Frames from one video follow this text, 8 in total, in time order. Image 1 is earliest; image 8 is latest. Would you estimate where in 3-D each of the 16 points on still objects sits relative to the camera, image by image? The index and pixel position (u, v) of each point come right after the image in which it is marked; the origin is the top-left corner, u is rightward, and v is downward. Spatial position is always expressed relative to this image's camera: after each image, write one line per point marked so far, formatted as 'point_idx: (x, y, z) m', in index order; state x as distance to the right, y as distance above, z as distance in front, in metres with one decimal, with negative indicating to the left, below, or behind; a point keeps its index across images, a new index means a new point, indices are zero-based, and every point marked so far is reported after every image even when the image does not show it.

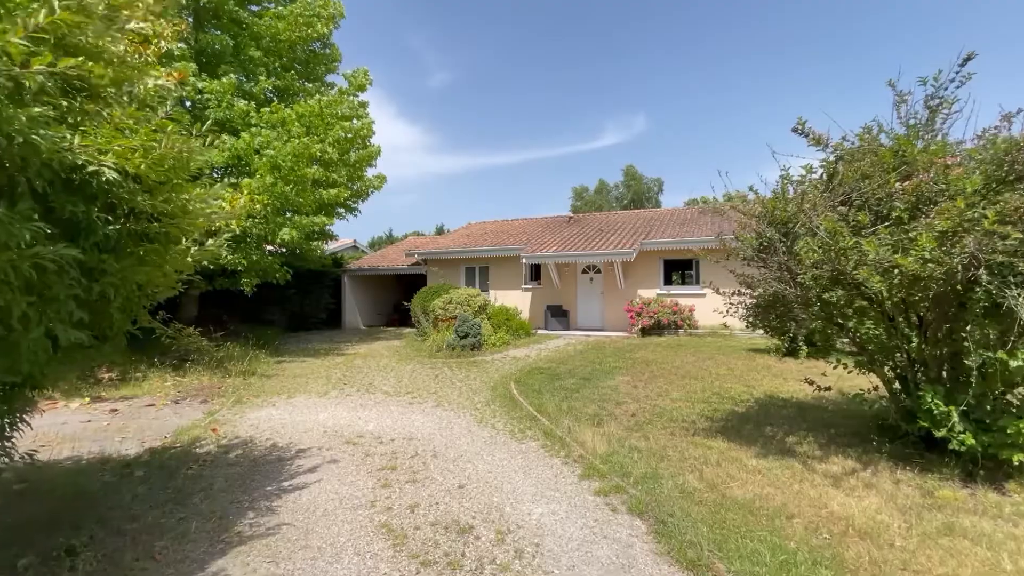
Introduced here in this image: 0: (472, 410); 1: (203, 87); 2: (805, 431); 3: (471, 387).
0: (-0.7, -2.1, +8.0) m
1: (-8.9, +5.8, +13.8) m
2: (+4.0, -1.9, +6.5) m
3: (-0.8, -2.1, +10.0) m
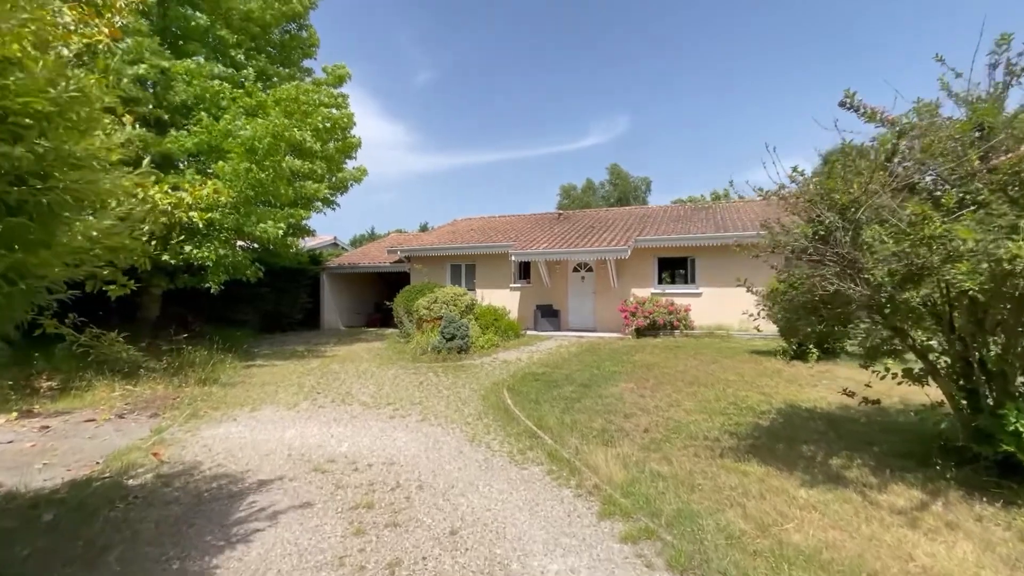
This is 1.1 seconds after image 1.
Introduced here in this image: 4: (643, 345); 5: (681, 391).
0: (-0.7, -2.0, +7.0) m
1: (-9.1, +5.8, +12.5) m
2: (+3.9, -1.9, +5.6) m
3: (-1.0, -2.0, +9.0) m
4: (+4.3, -1.9, +15.5) m
5: (+3.1, -1.9, +8.9) m
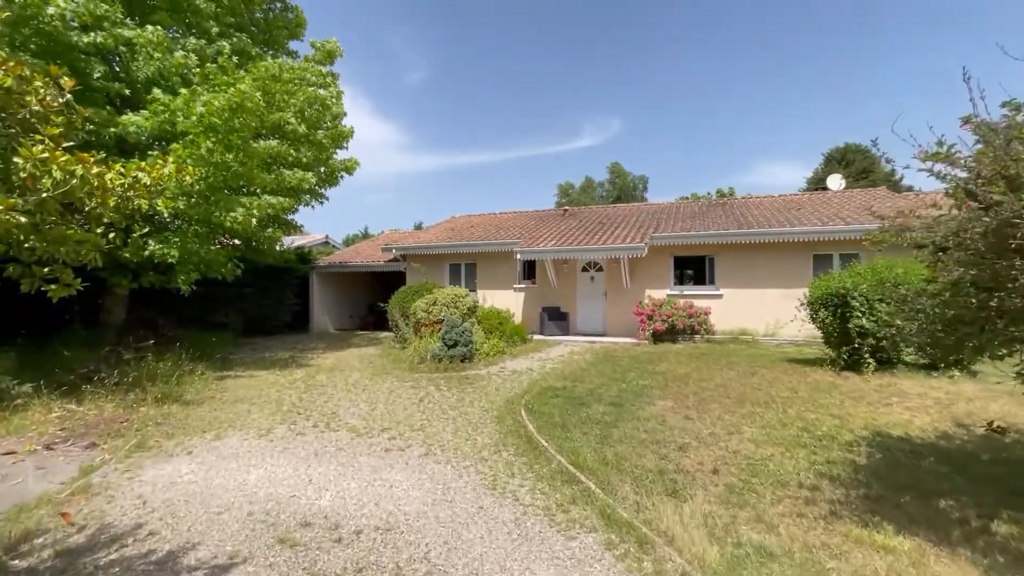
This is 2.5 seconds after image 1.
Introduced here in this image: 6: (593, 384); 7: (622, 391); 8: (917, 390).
0: (-0.4, -2.0, +5.5) m
1: (-8.8, +5.8, +11.0) m
2: (+4.3, -1.9, +4.2) m
3: (-0.7, -2.0, +7.5) m
4: (+4.5, -1.9, +14.0) m
5: (+3.5, -1.9, +7.4) m
6: (+1.6, -2.0, +9.8) m
7: (+2.1, -2.0, +9.0) m
8: (+7.5, -1.9, +8.8) m
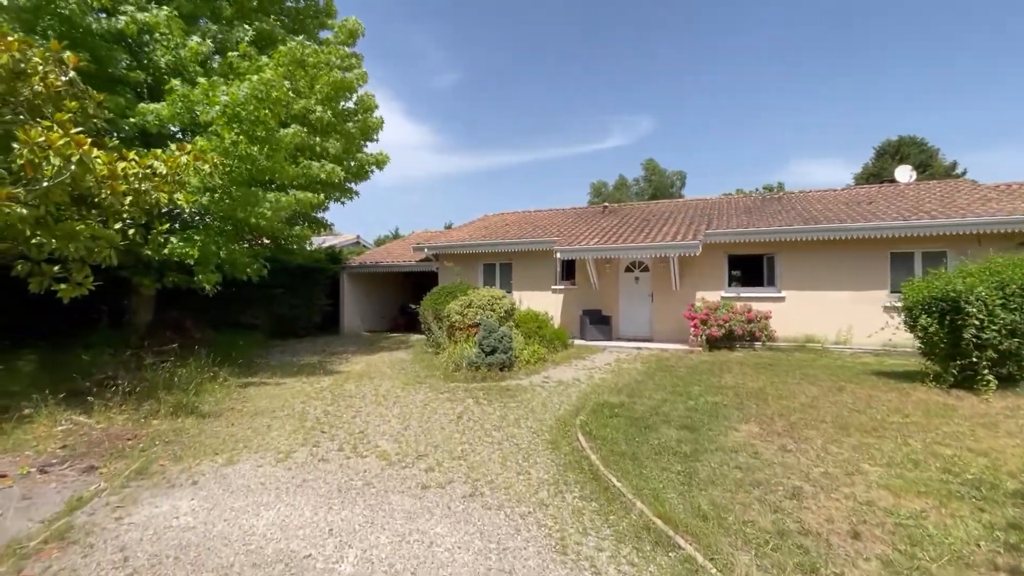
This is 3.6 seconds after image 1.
0: (+0.2, -2.1, +4.4) m
1: (-7.8, +5.8, +10.3) m
2: (+4.8, -2.0, +2.8) m
3: (+0.1, -2.1, +6.4) m
4: (+5.6, -2.0, +12.6) m
5: (+4.2, -2.0, +6.1) m
6: (+2.5, -2.0, +8.5) m
7: (+2.9, -2.0, +7.8) m
8: (+8.3, -1.9, +7.2) m
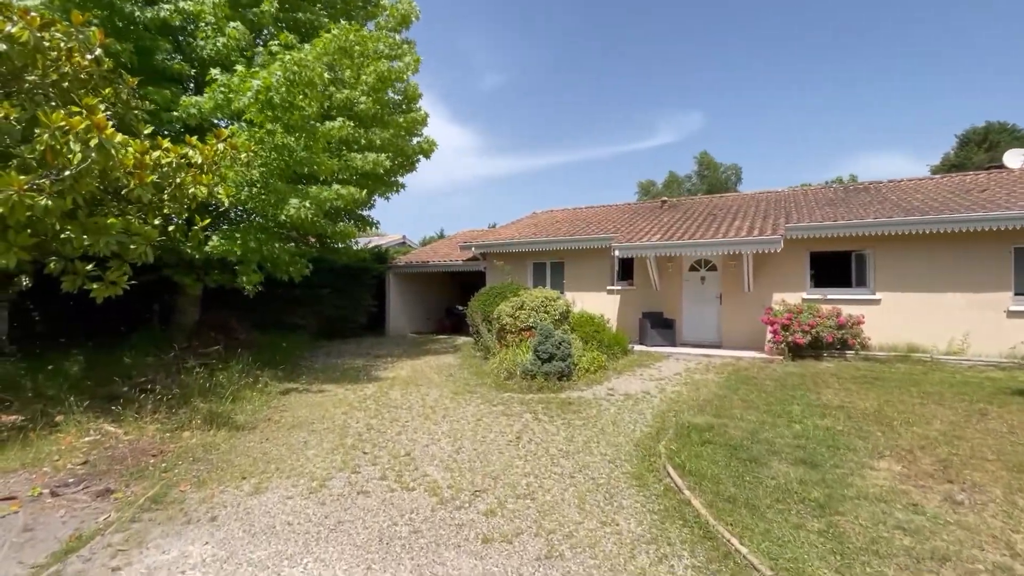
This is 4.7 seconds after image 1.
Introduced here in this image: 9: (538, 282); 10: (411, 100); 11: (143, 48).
0: (+0.9, -2.0, +3.2) m
1: (-6.6, +5.8, +9.9) m
2: (+5.3, -1.9, +1.2) m
3: (+0.9, -2.1, +5.2) m
4: (+7.0, -2.0, +10.9) m
5: (+5.0, -2.0, +4.5) m
6: (+3.5, -2.0, +7.1) m
7: (+3.8, -2.0, +6.3) m
8: (+9.1, -1.9, +5.3) m
9: (+1.0, +0.3, +18.5) m
10: (-3.1, +5.6, +14.6) m
11: (-7.6, +4.9, +9.8) m
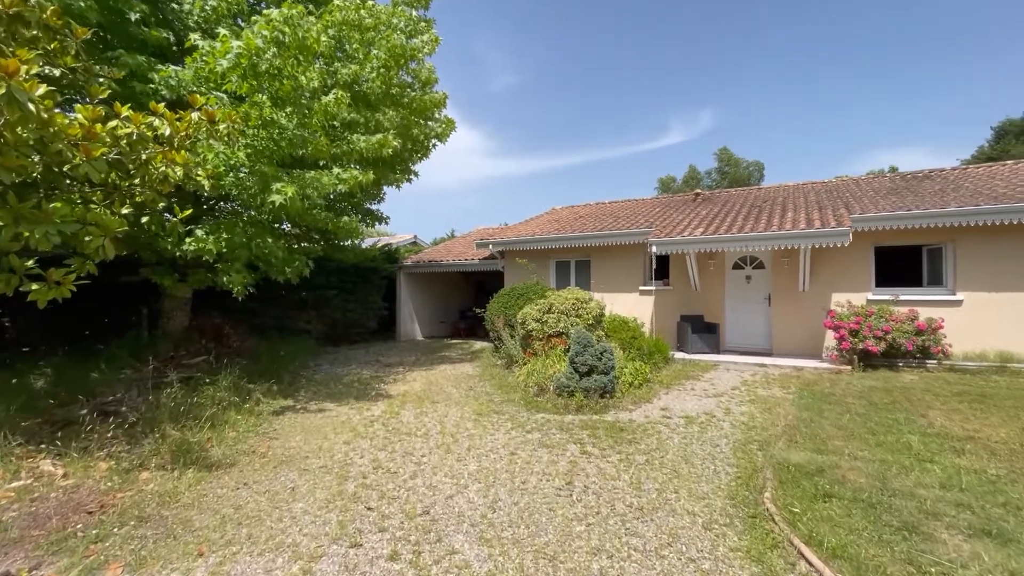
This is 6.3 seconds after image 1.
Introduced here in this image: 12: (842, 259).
0: (+1.3, -2.0, +1.6) m
1: (-6.1, +5.8, +8.4) m
2: (+5.7, -1.9, -0.5) m
3: (+1.4, -2.1, +3.6) m
4: (+7.6, -2.0, +9.2) m
5: (+5.4, -2.0, +2.9) m
6: (+4.0, -2.0, +5.5) m
7: (+4.3, -2.0, +4.7) m
8: (+9.6, -1.9, +3.6) m
9: (+1.8, +0.2, +16.9) m
10: (-2.4, +5.6, +13.1) m
11: (-7.0, +4.9, +8.4) m
12: (+8.9, +0.8, +12.9) m
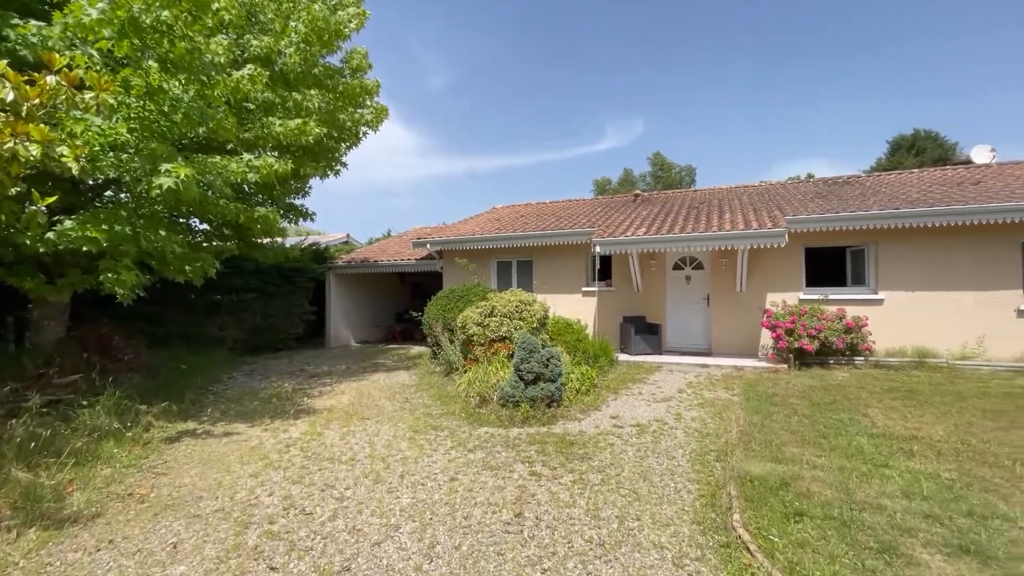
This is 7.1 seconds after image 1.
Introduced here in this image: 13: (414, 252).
0: (+1.2, -2.0, +1.1) m
1: (-7.0, +5.7, +6.9) m
2: (+5.8, -1.9, -0.5) m
3: (+1.0, -2.1, +3.0) m
4: (+6.4, -2.0, +9.4) m
5: (+5.1, -1.9, +2.8) m
6: (+3.4, -2.0, +5.2) m
7: (+3.8, -2.0, +4.5) m
8: (+9.2, -1.9, +4.0) m
9: (-0.3, +0.2, +16.3) m
10: (-4.0, +5.5, +12.0) m
11: (-7.9, +4.8, +6.7) m
12: (+7.3, +0.8, +13.2) m
13: (-3.7, +1.4, +18.0) m
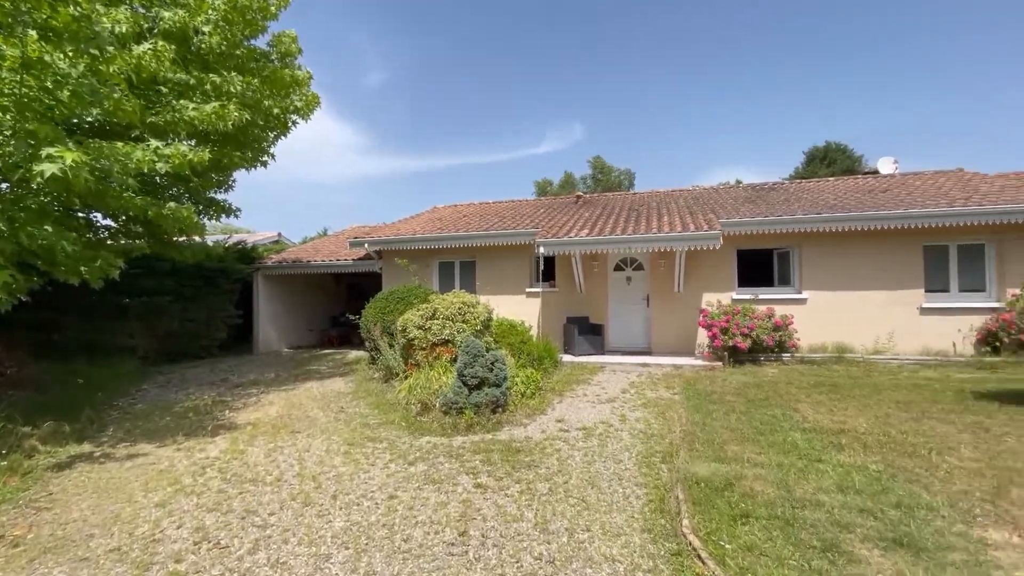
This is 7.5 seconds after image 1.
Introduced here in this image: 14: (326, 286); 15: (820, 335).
0: (+1.1, -2.0, +0.9) m
1: (-7.8, +5.7, +5.8) m
2: (+5.9, -1.9, 0.0) m
3: (+0.7, -2.1, +2.9) m
4: (+5.3, -2.0, +9.8) m
5: (+4.8, -1.9, +3.1) m
6: (+2.8, -2.0, +5.3) m
7: (+3.3, -2.0, +4.6) m
8: (+8.7, -1.9, +4.8) m
9: (-2.2, +0.1, +15.9) m
10: (-5.4, +5.5, +11.2) m
11: (-8.7, +4.7, +5.5) m
12: (+5.7, +0.8, +13.7) m
13: (-5.7, +1.3, +17.1) m
14: (-7.5, +0.1, +19.3) m
15: (+8.4, -1.3, +13.0) m
